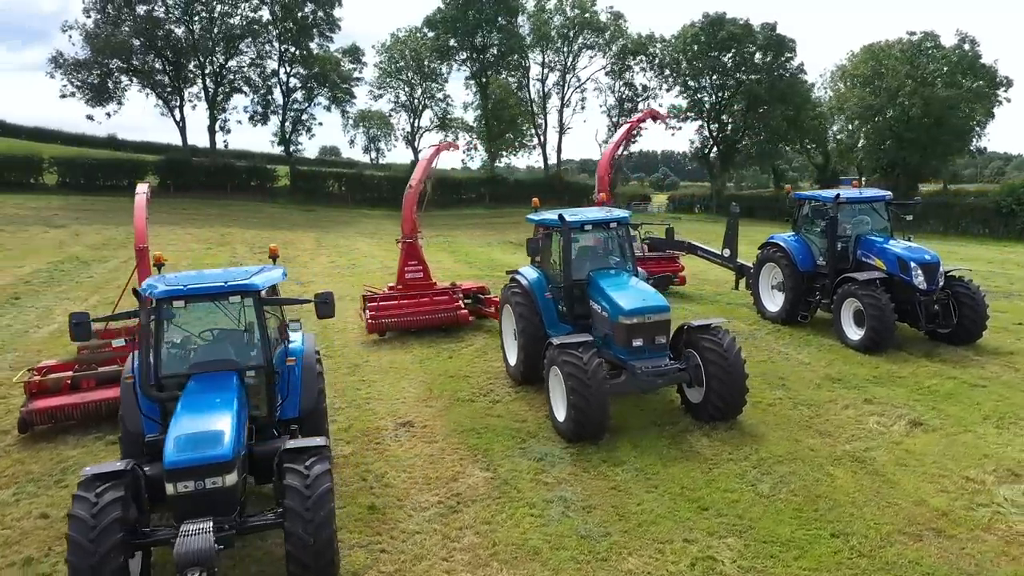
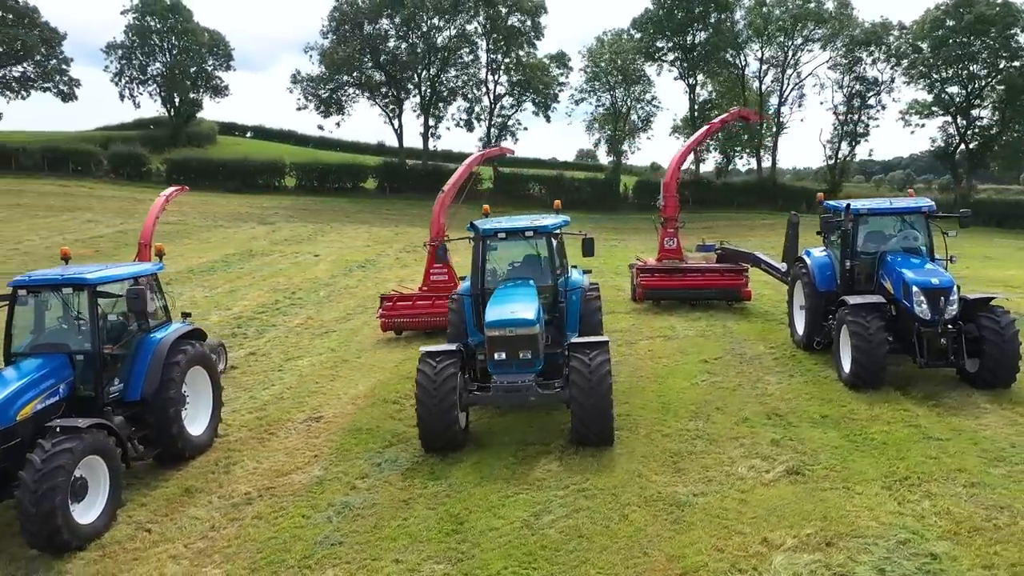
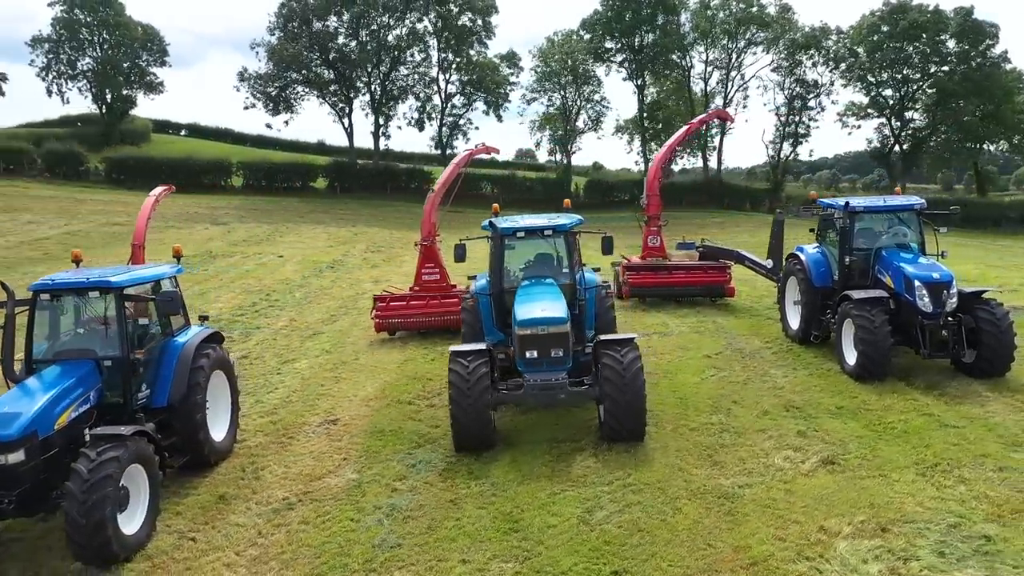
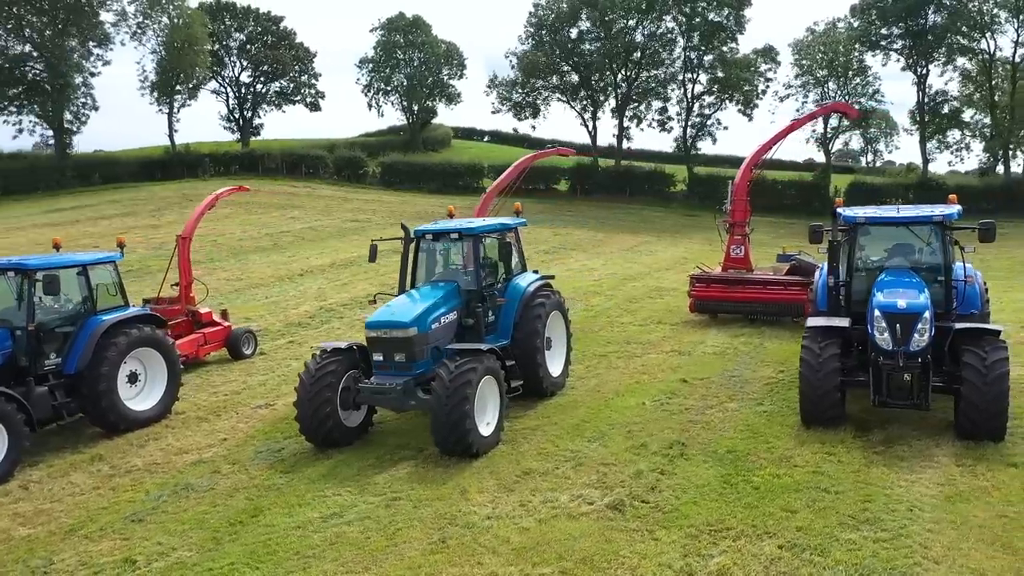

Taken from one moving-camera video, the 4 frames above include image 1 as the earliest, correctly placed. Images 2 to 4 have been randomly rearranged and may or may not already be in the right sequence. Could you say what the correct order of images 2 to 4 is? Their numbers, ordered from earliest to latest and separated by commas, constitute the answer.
3, 2, 4
